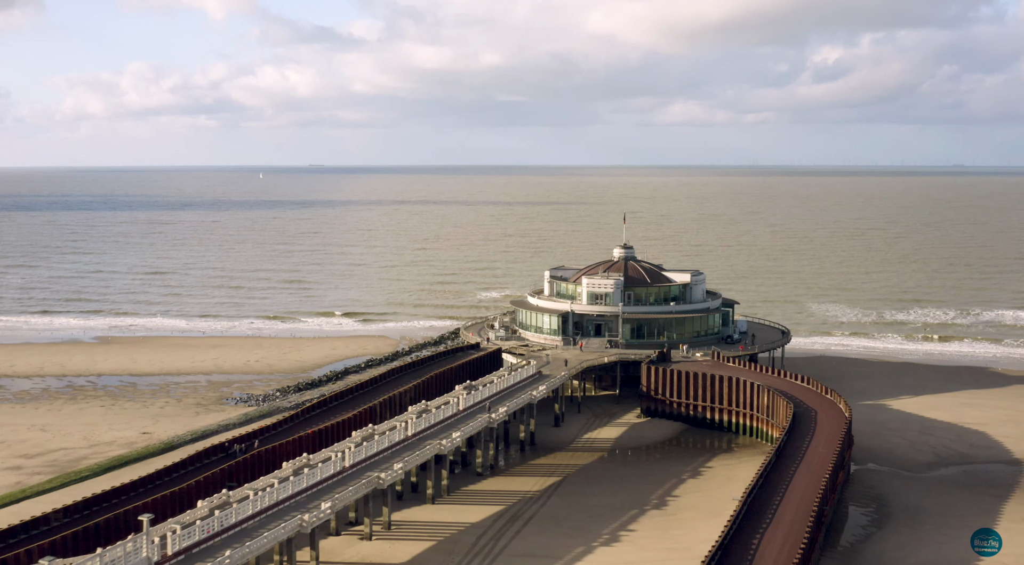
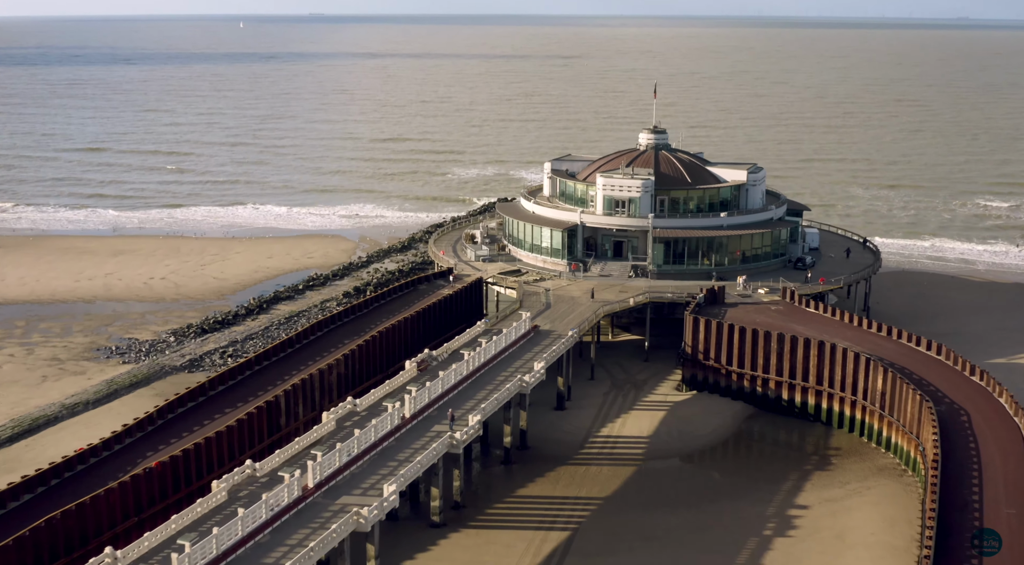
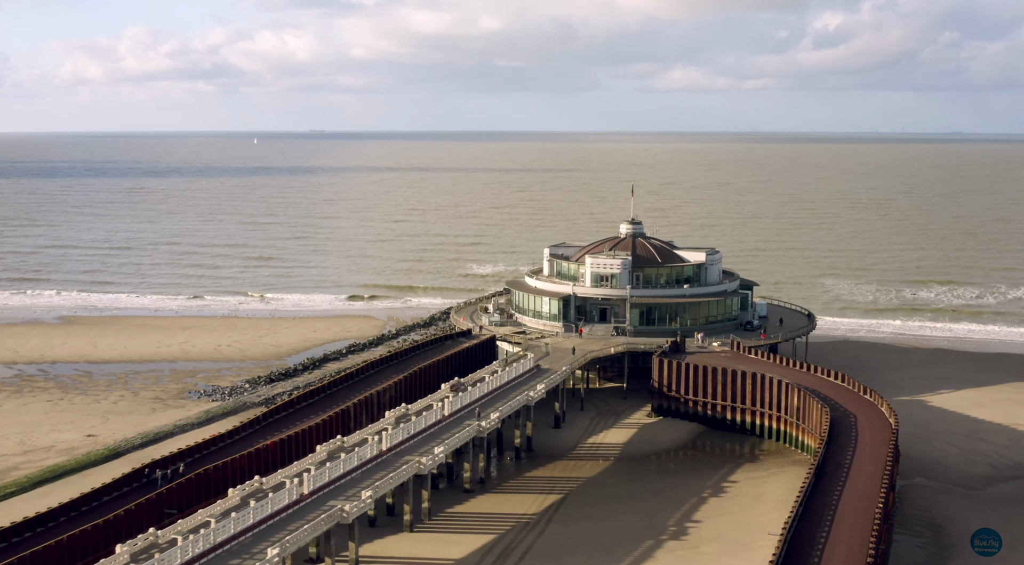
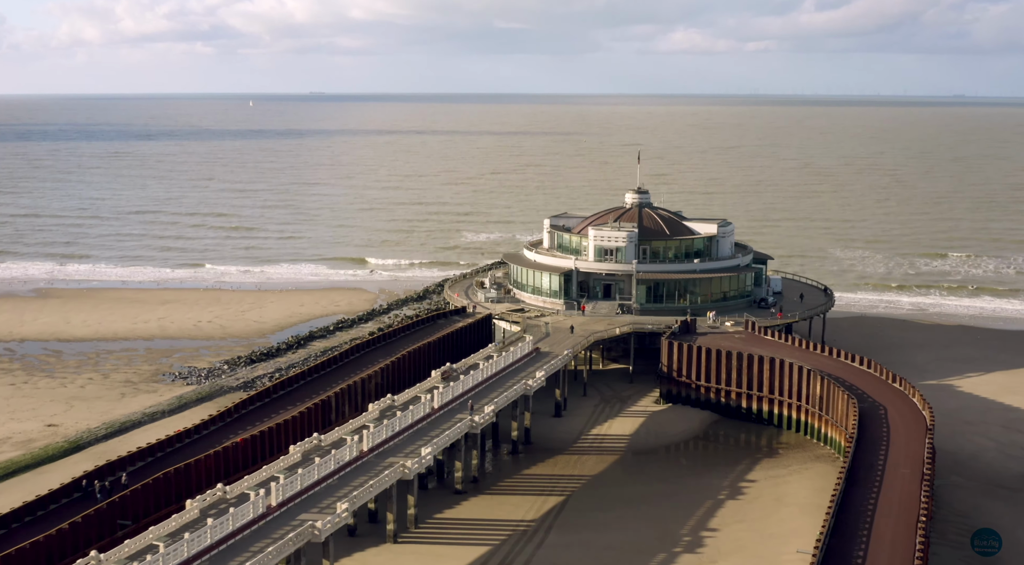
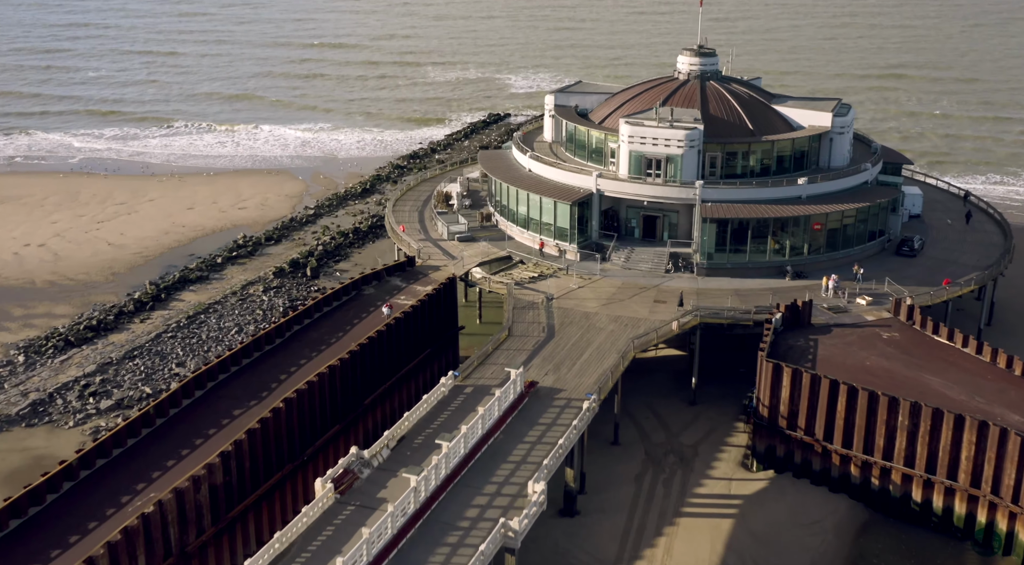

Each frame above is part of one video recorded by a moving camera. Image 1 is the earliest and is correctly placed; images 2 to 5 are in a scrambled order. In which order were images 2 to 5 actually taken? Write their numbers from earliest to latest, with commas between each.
3, 4, 2, 5
